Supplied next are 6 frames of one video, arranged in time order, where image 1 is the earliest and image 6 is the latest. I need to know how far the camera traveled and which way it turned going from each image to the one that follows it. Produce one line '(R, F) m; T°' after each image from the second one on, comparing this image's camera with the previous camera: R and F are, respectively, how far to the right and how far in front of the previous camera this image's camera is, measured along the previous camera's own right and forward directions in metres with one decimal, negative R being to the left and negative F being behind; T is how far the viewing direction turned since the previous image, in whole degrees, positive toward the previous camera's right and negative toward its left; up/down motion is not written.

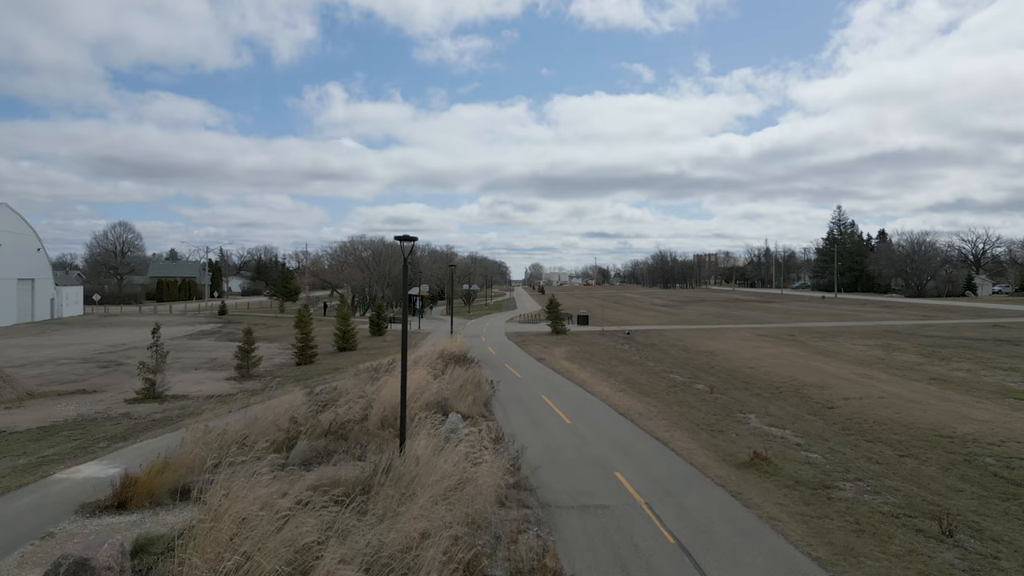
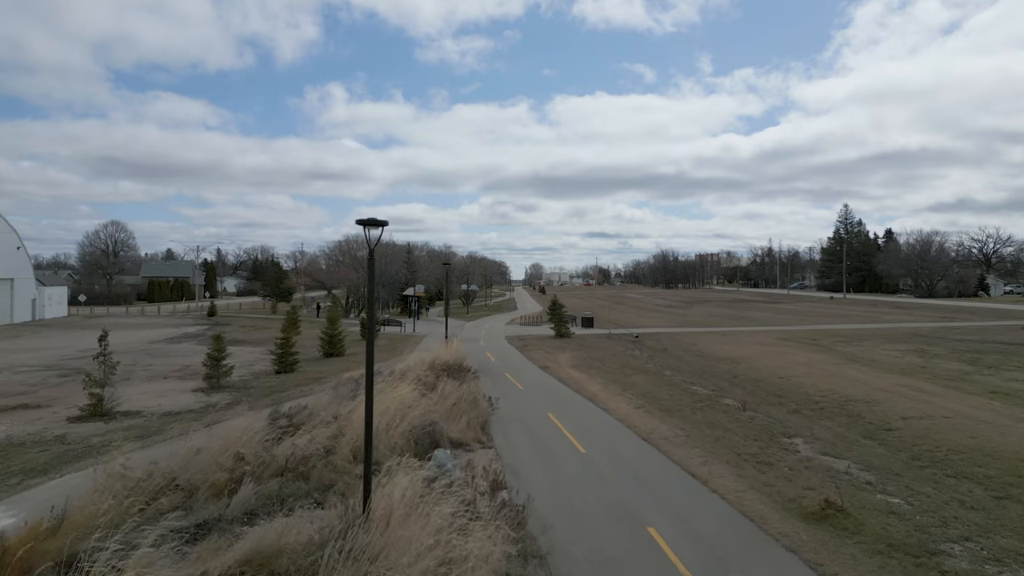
(0.0, +2.3) m; 0°
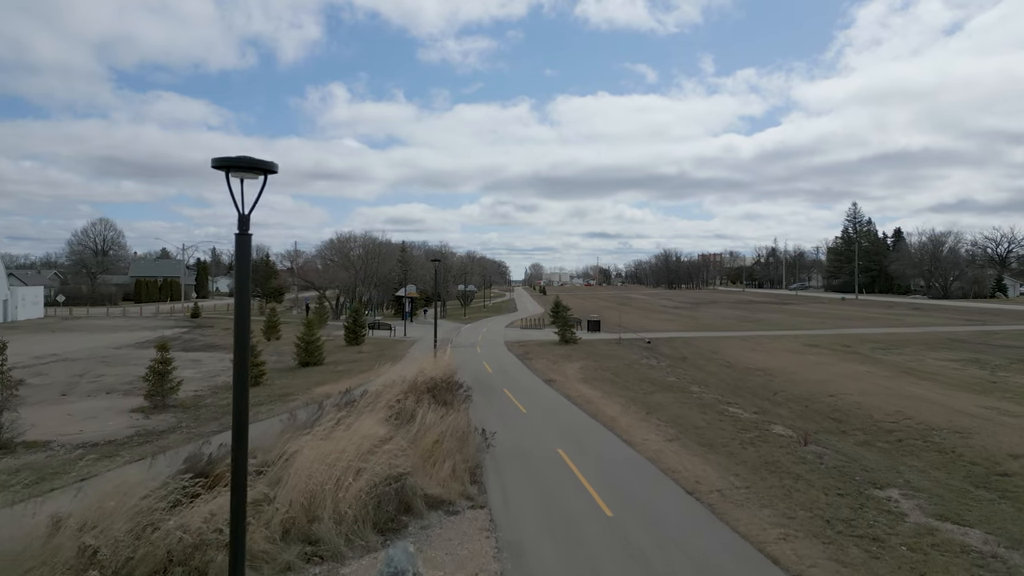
(0.0, +3.1) m; 0°
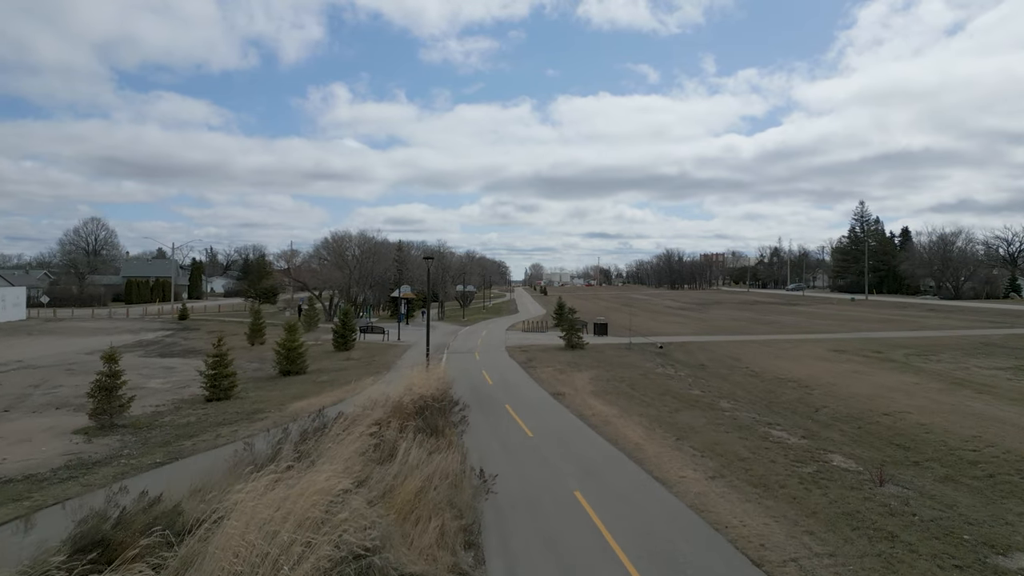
(-0.1, +2.3) m; 0°
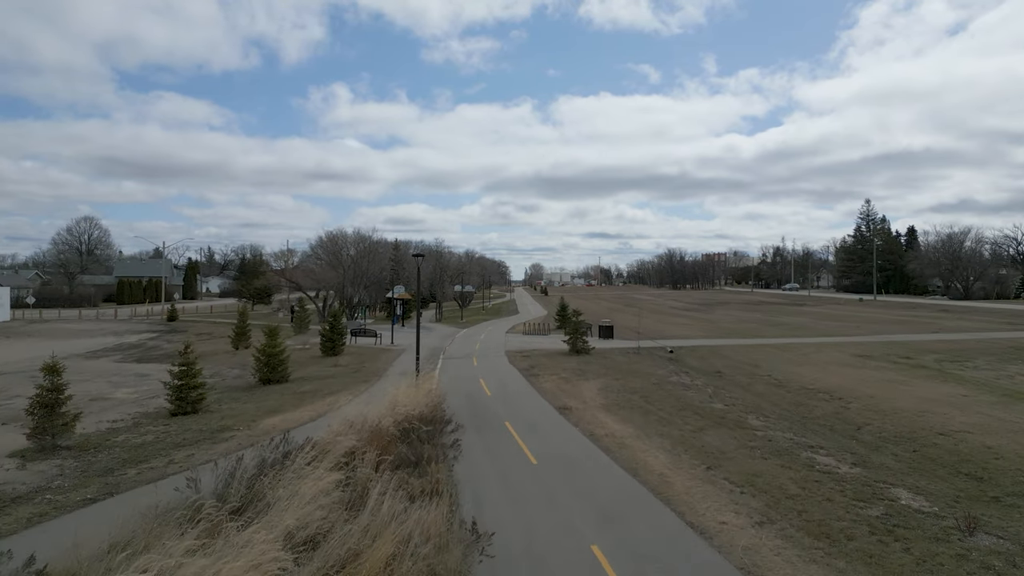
(0.0, +1.8) m; 0°
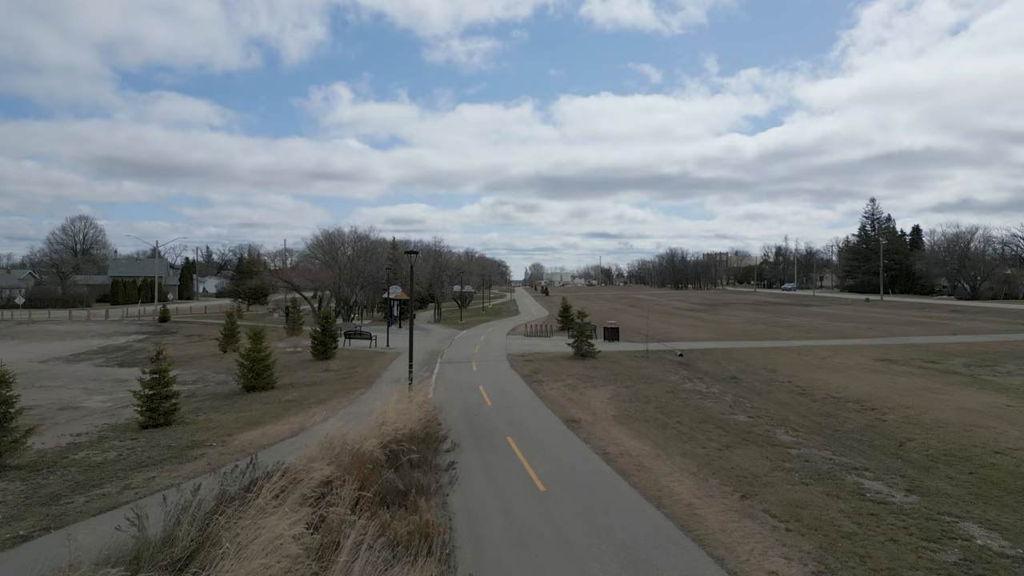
(-0.1, +1.4) m; 0°
